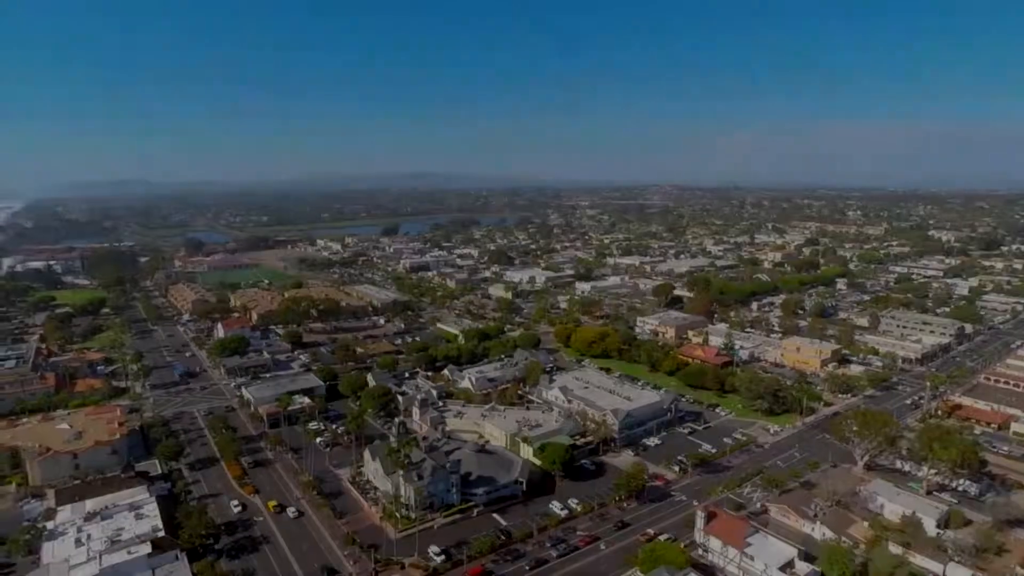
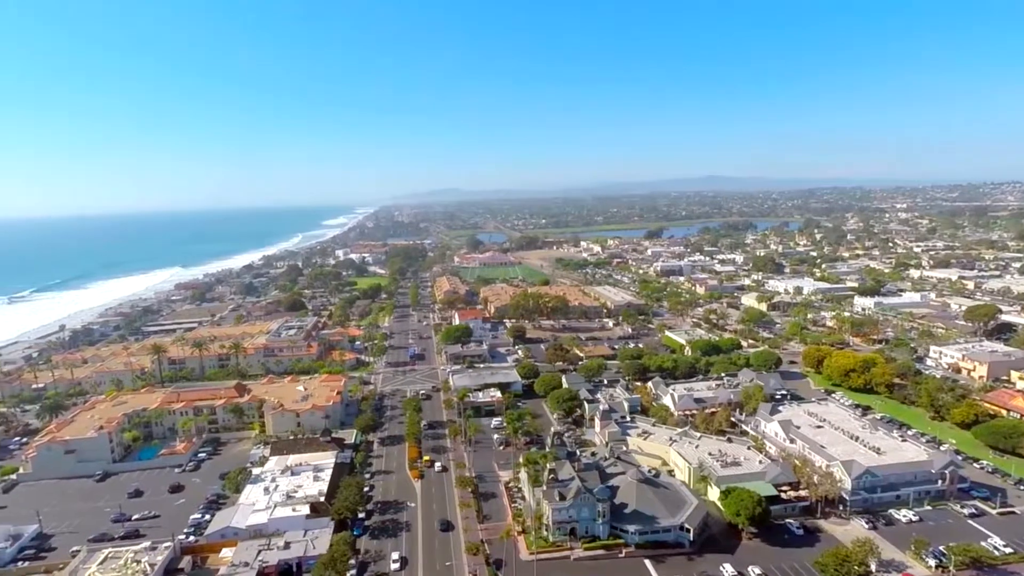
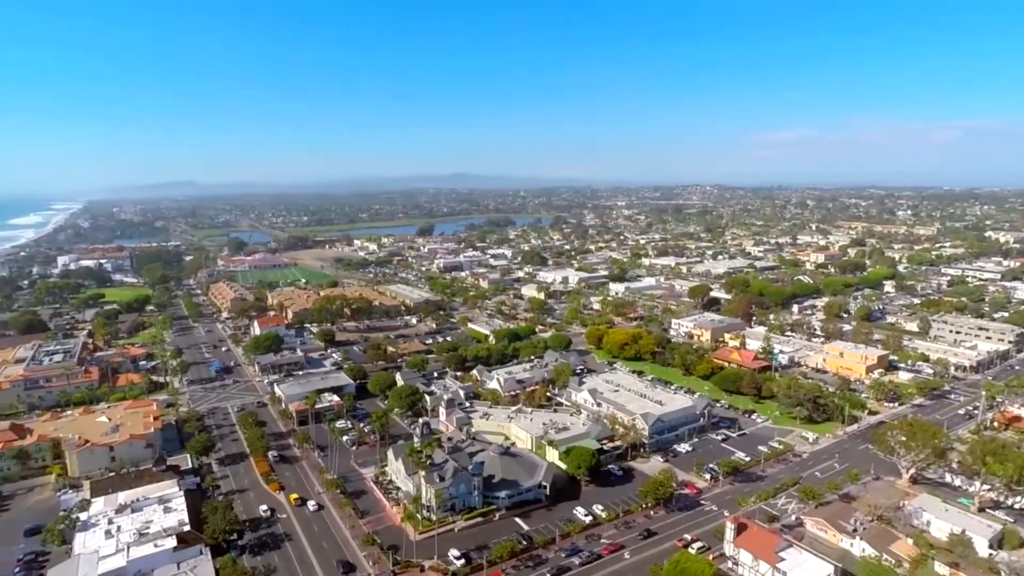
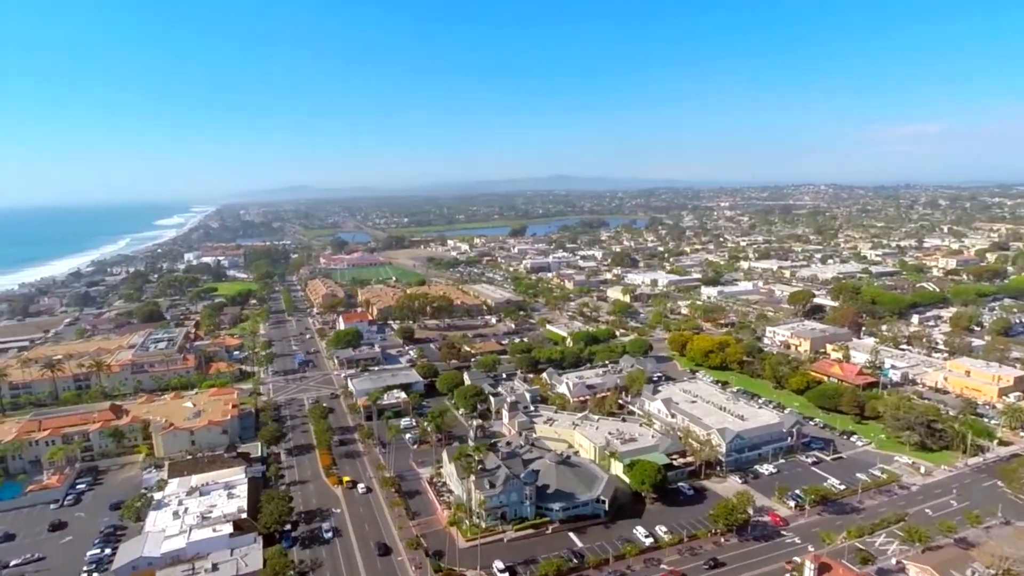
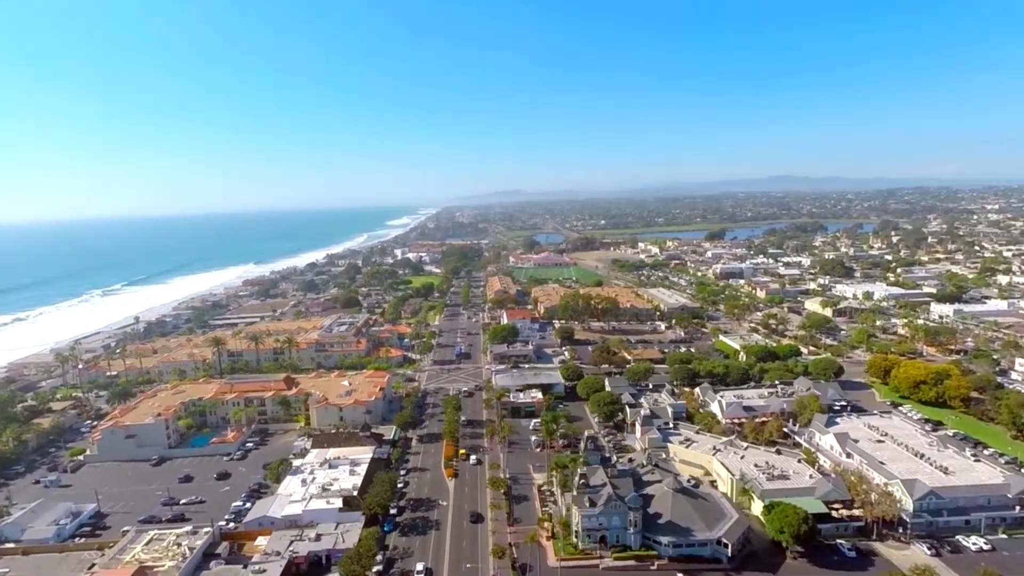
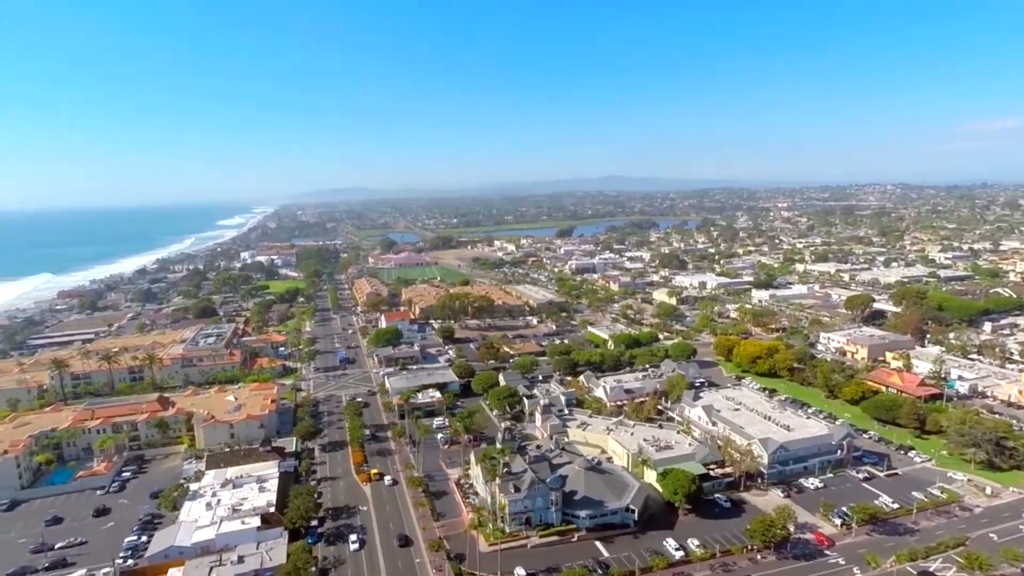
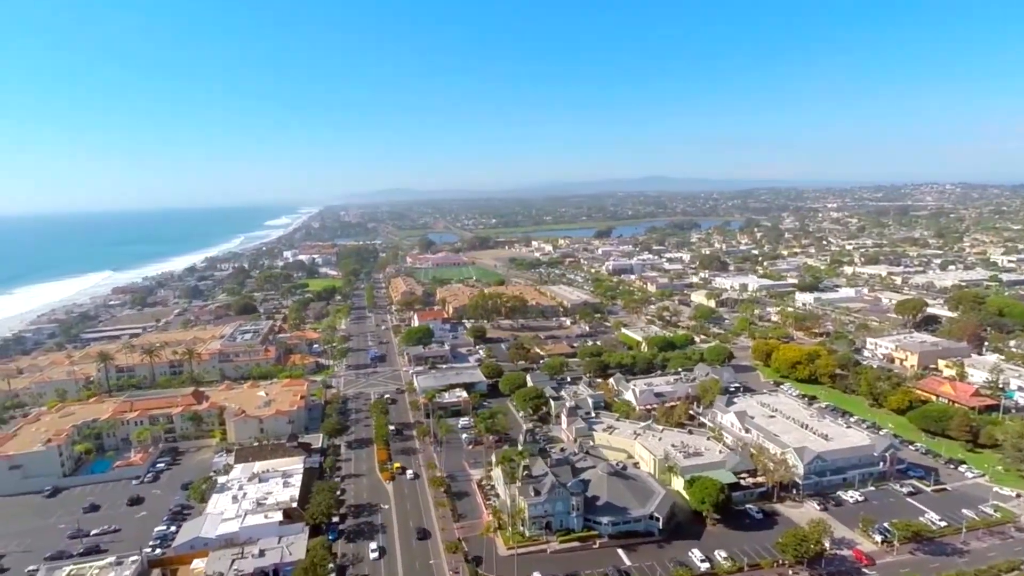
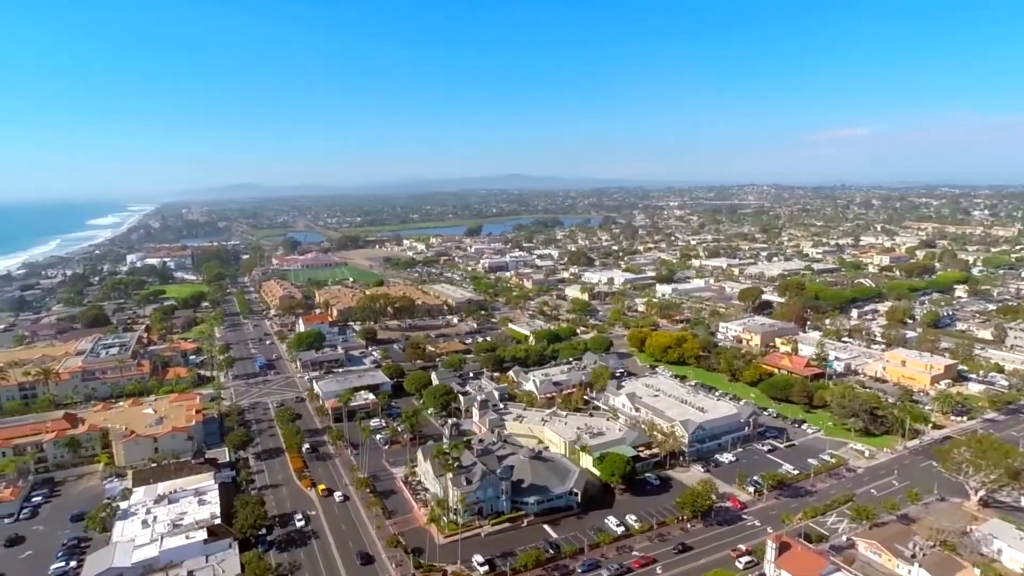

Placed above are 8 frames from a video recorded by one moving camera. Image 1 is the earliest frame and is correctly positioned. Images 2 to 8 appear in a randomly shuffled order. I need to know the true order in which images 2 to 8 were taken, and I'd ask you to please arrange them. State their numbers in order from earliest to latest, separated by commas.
3, 8, 4, 6, 7, 2, 5
